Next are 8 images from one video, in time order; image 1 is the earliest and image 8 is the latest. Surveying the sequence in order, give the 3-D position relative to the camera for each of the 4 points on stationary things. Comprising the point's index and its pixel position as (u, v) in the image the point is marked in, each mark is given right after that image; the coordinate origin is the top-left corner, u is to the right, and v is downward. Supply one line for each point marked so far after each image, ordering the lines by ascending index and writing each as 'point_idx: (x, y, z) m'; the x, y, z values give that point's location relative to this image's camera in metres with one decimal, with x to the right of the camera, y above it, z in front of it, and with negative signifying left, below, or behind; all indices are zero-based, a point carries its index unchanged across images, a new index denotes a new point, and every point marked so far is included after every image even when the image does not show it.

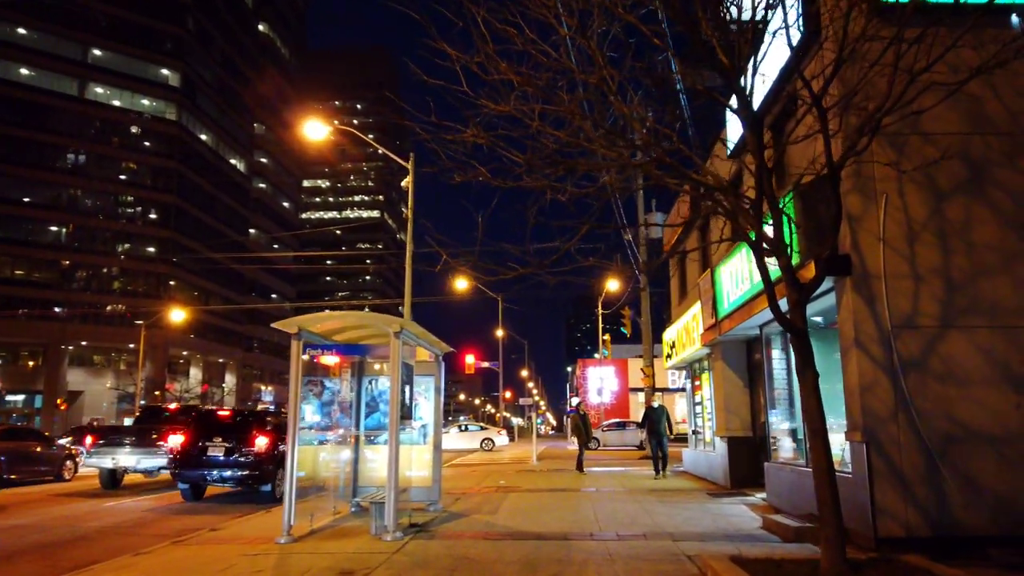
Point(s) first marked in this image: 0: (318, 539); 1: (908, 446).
0: (-2.5, -3.3, +9.8) m
1: (+4.4, -1.7, +8.3) m
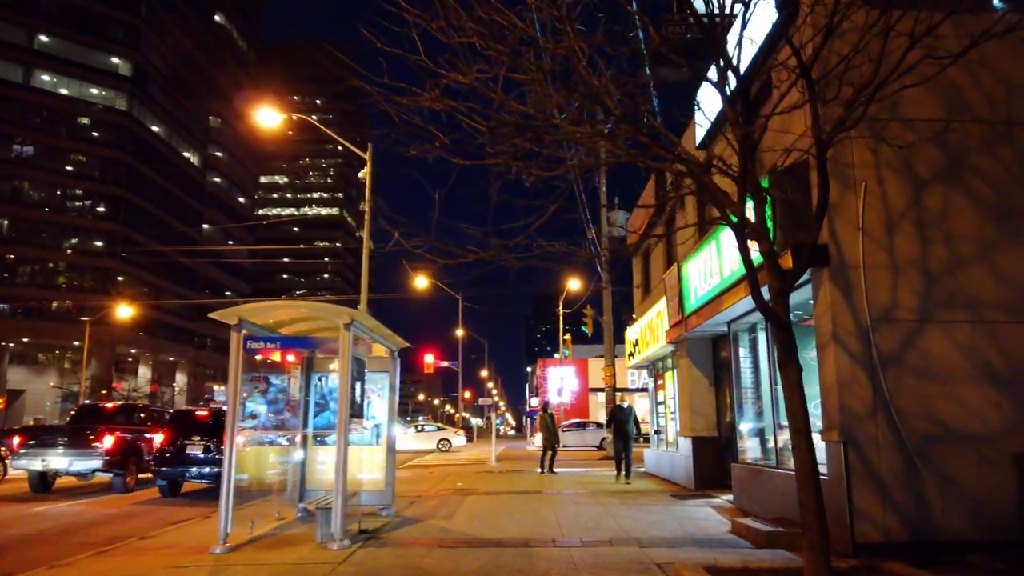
0: (-3.1, -3.1, +9.0) m
1: (+3.9, -1.7, +7.9) m
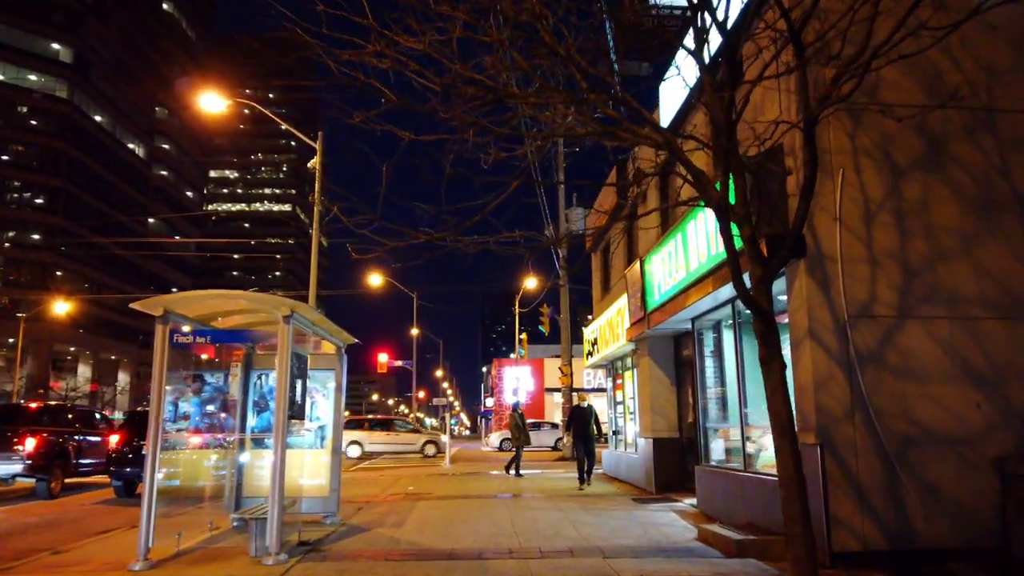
0: (-3.6, -3.0, +8.1) m
1: (+3.5, -1.6, +7.4) m
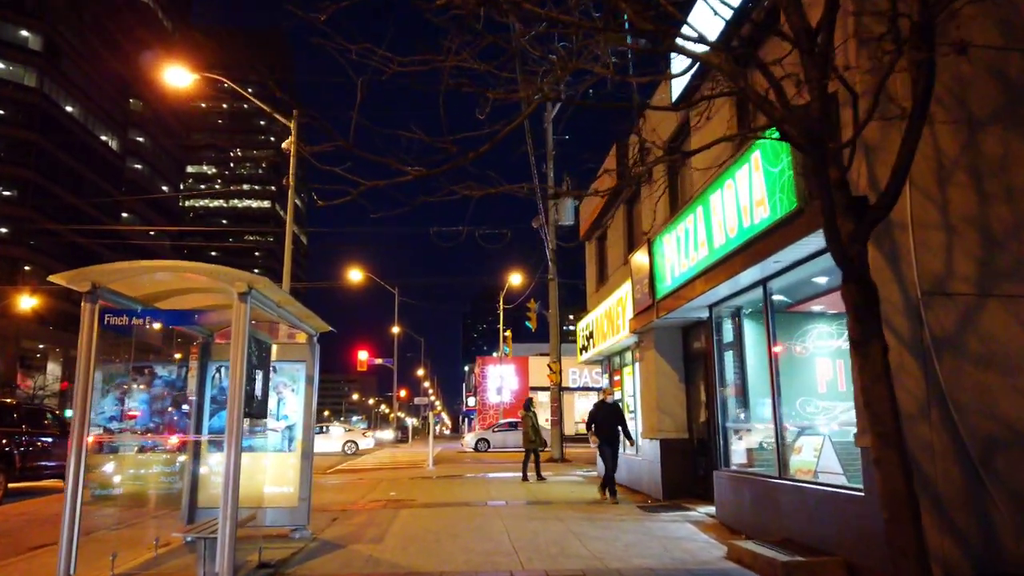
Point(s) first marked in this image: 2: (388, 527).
0: (-3.6, -2.7, +6.7) m
1: (+3.5, -1.3, +6.1) m
2: (-1.8, -3.4, +10.5) m
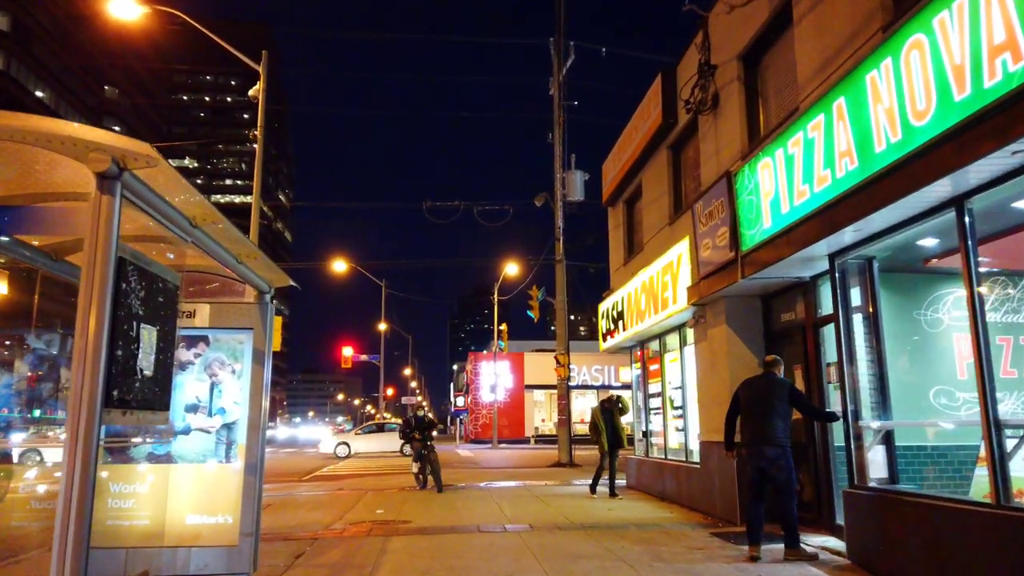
0: (-3.1, -2.1, +3.5) m
1: (+4.0, -0.8, +3.0) m
2: (-1.4, -2.8, +7.4) m
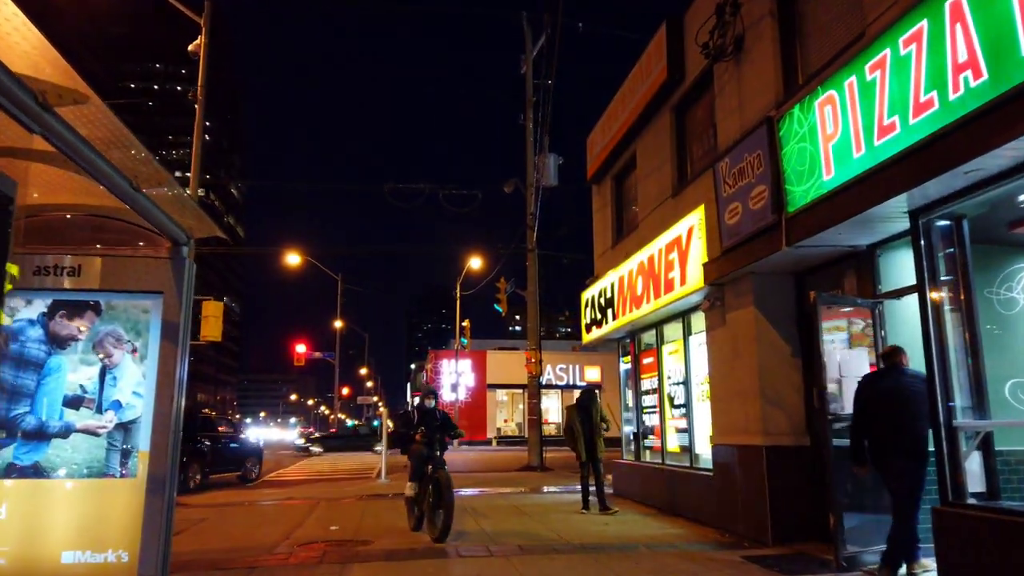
0: (-2.9, -1.8, +1.6) m
1: (+4.2, -0.5, +1.6) m
2: (-1.4, -2.4, +5.6) m
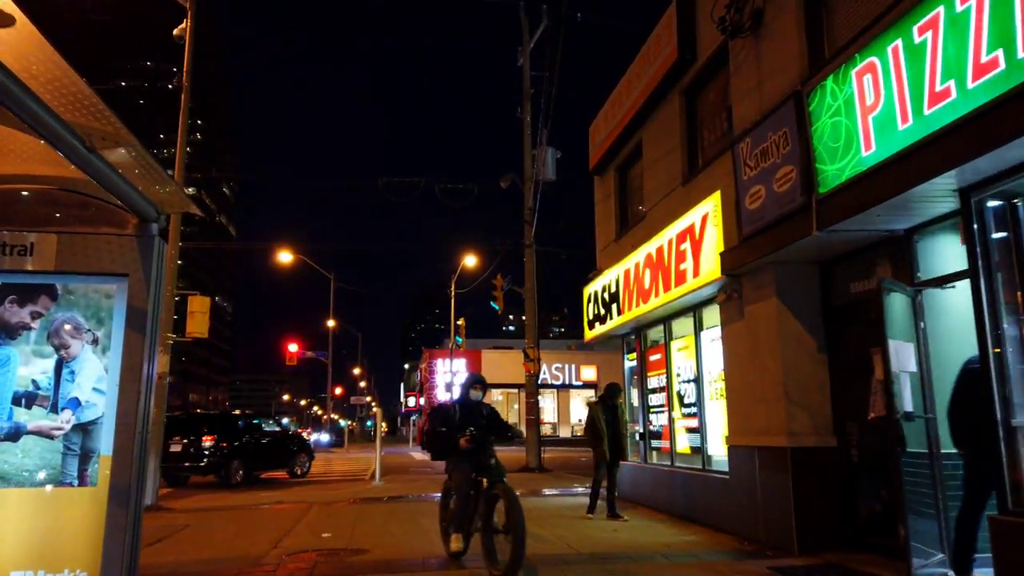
0: (-2.8, -1.7, +1.0) m
1: (+4.4, -0.4, +1.0) m
2: (-1.3, -2.3, +5.0) m
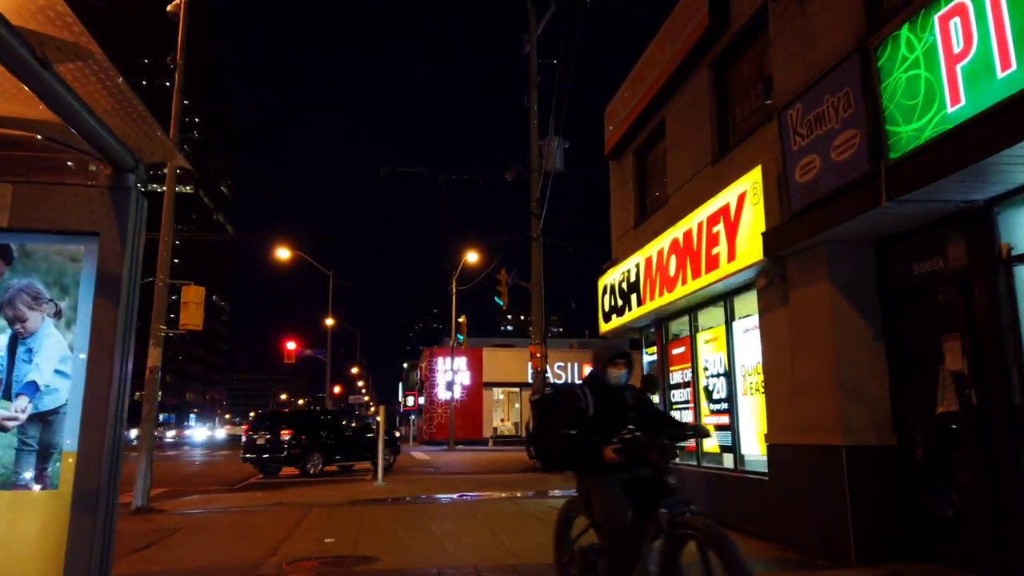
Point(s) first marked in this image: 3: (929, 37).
0: (-2.5, -1.5, +0.2) m
1: (+4.6, -0.2, +0.3) m
2: (-1.1, -2.1, +4.2) m
3: (+3.0, +1.8, +5.4) m
